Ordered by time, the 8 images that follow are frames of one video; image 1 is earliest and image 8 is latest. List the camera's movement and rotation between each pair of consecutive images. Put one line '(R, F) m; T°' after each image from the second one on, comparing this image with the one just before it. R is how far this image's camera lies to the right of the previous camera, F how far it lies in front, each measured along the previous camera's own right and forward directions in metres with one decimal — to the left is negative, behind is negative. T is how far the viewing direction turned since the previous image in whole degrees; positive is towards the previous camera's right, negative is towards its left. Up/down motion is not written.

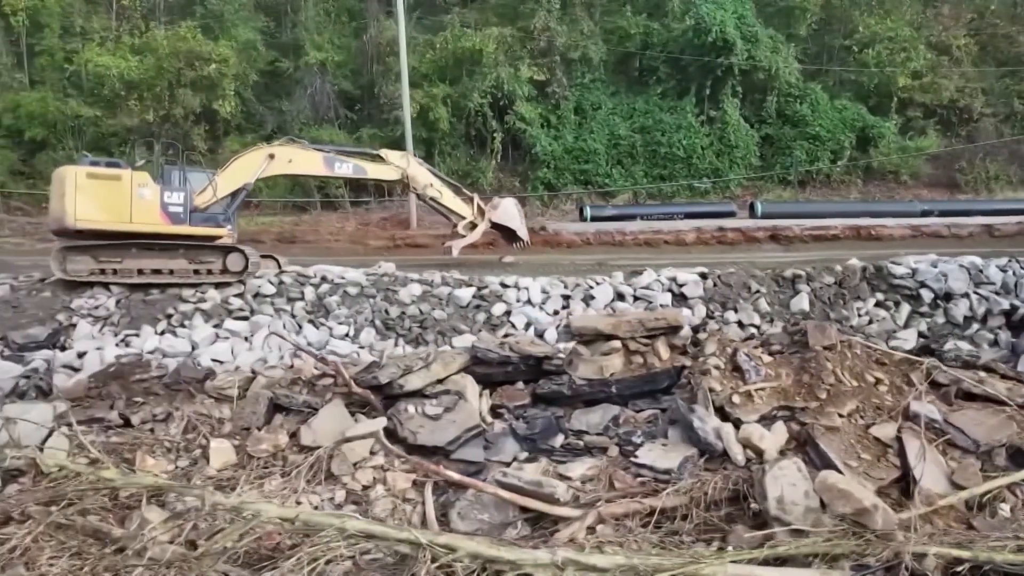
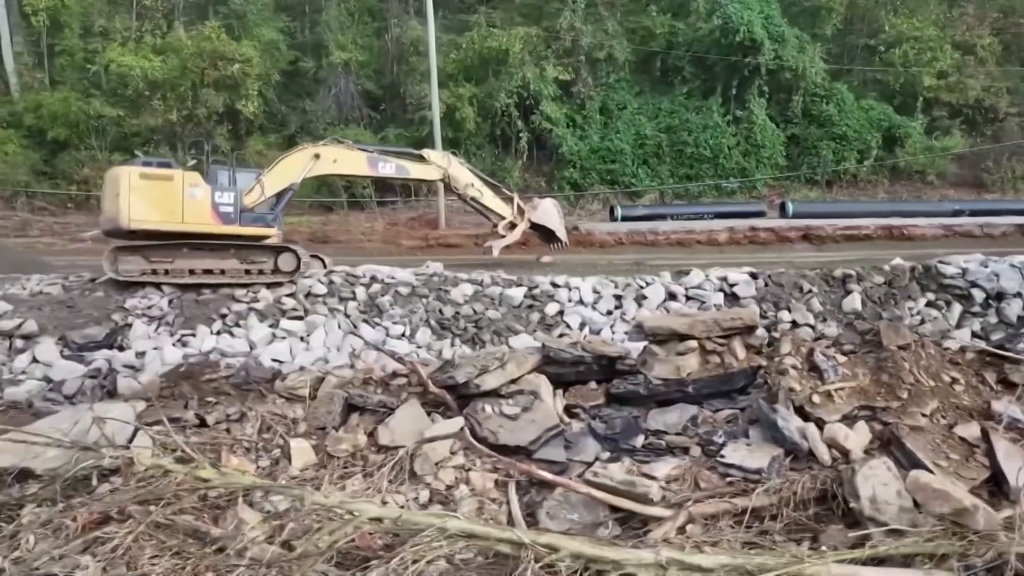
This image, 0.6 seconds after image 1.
(-0.5, 0.0) m; 0°
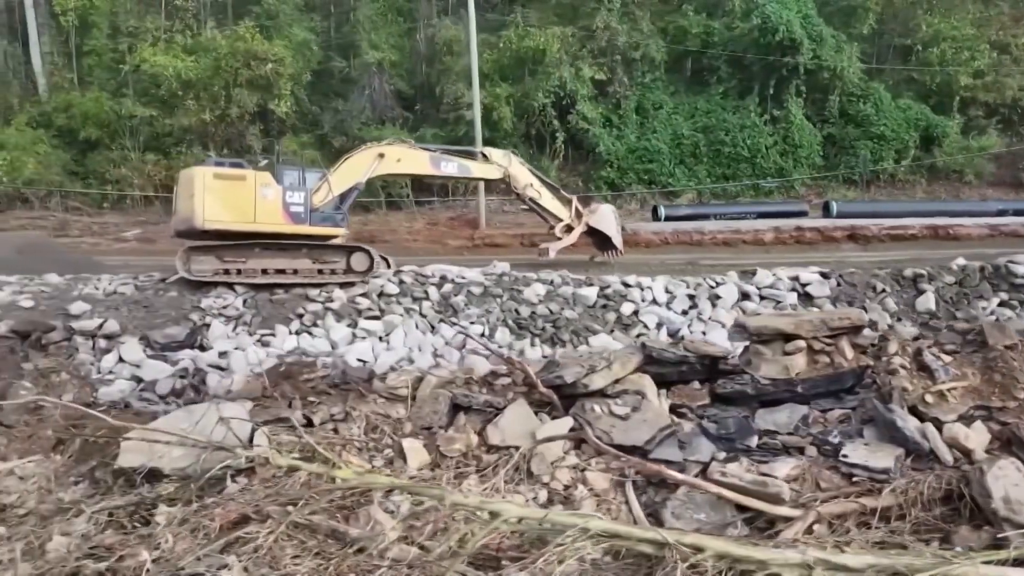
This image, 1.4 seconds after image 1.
(-0.7, 0.0) m; 0°
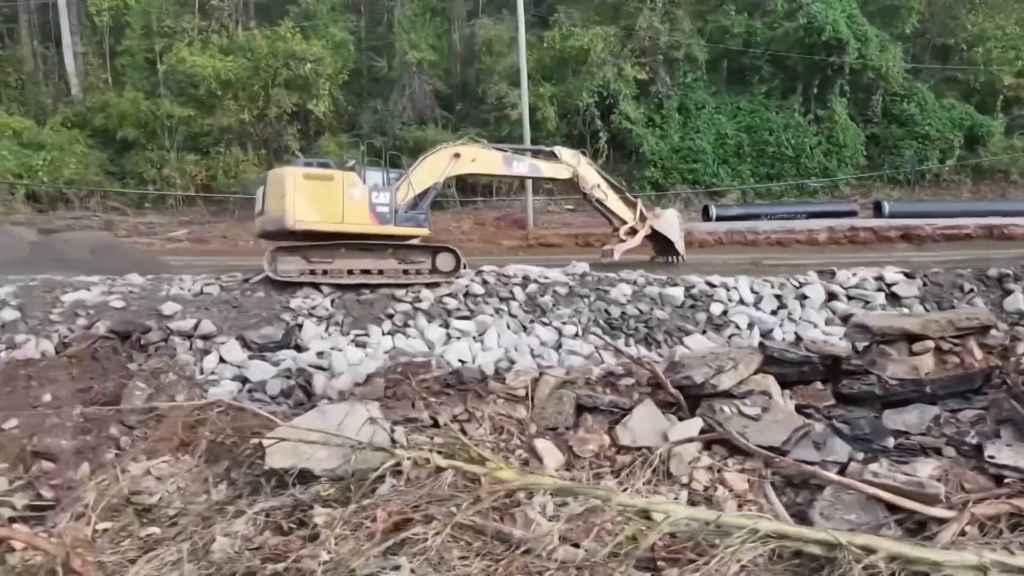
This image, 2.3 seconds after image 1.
(-0.8, 0.0) m; 0°
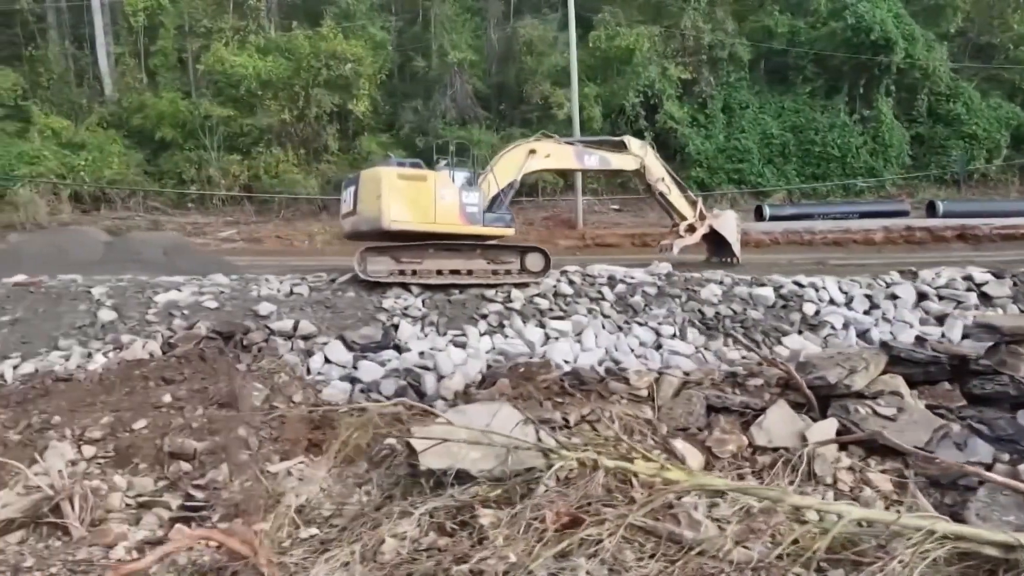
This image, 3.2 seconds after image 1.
(-0.9, 0.0) m; 0°
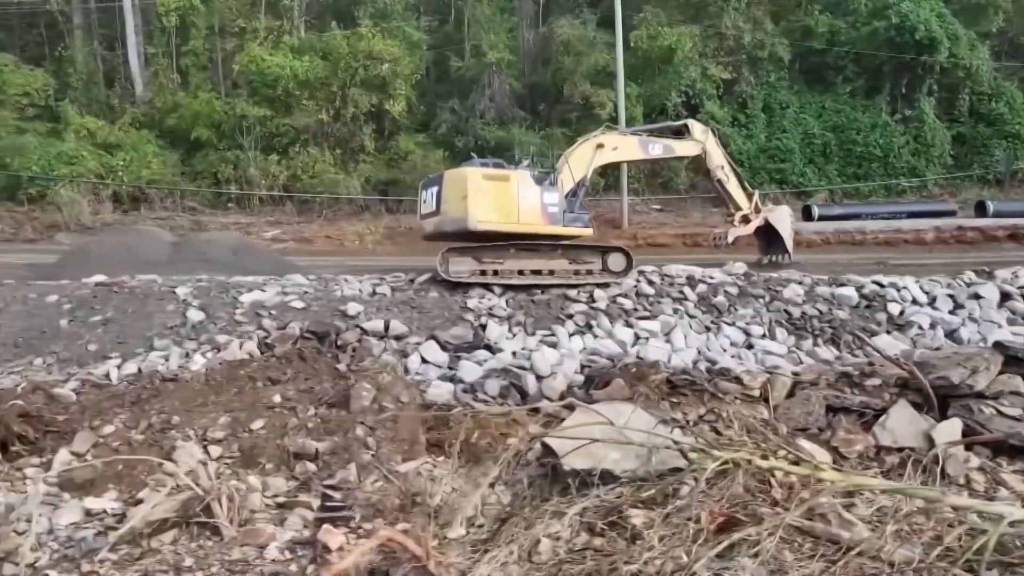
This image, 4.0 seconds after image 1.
(-0.8, 0.0) m; 0°
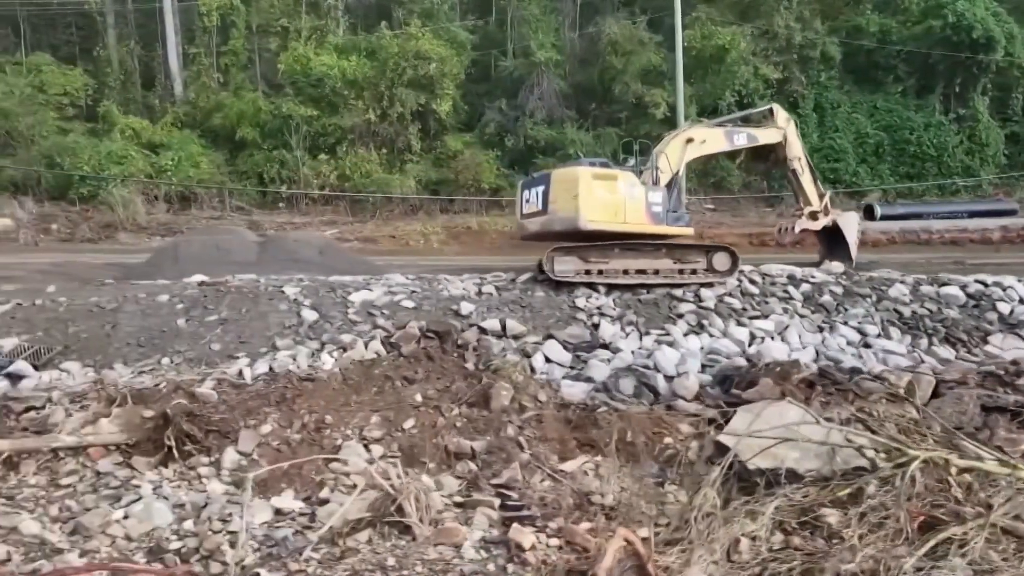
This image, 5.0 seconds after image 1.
(-1.0, 0.0) m; 0°
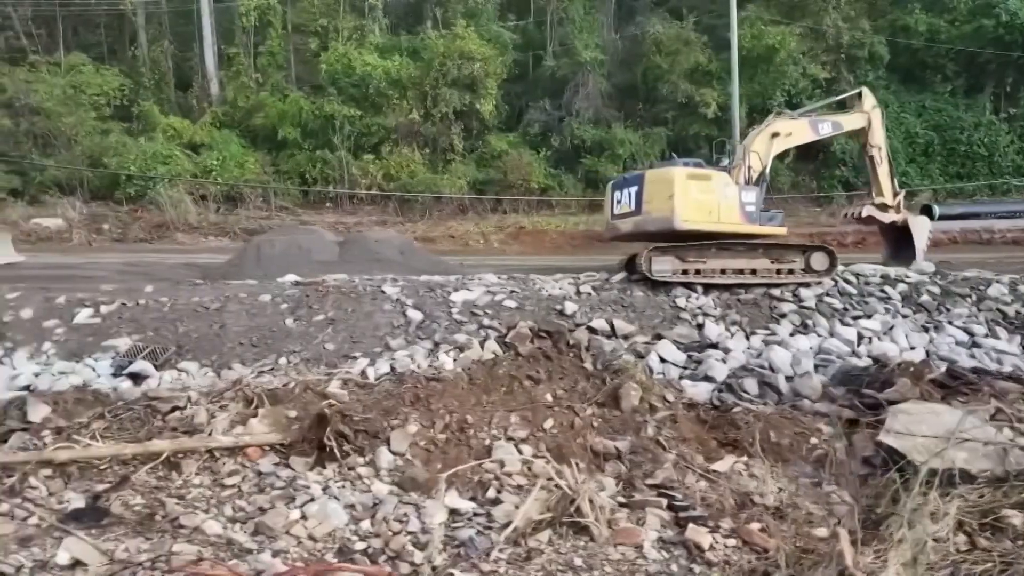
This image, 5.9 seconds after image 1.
(-0.9, 0.0) m; 0°
